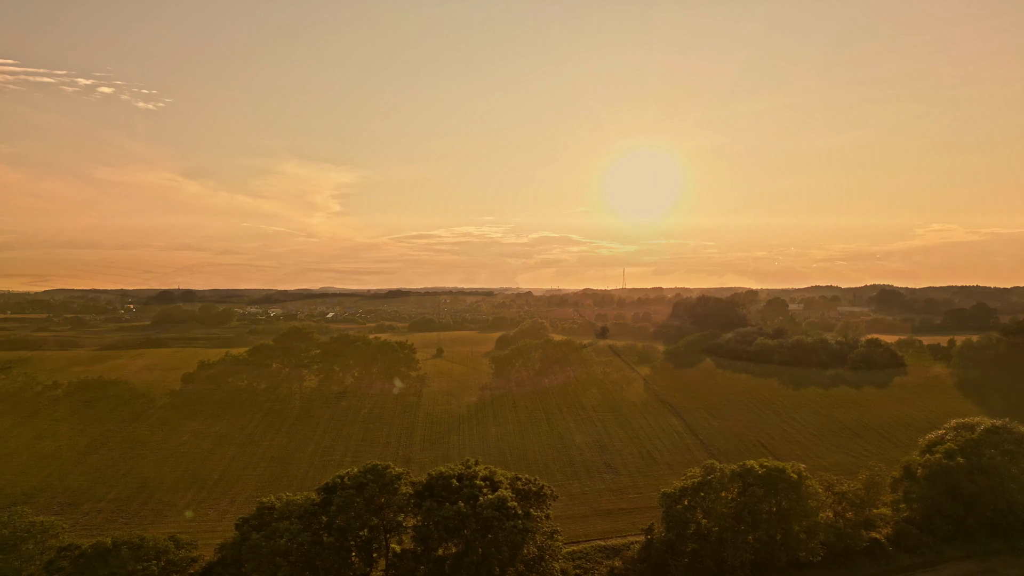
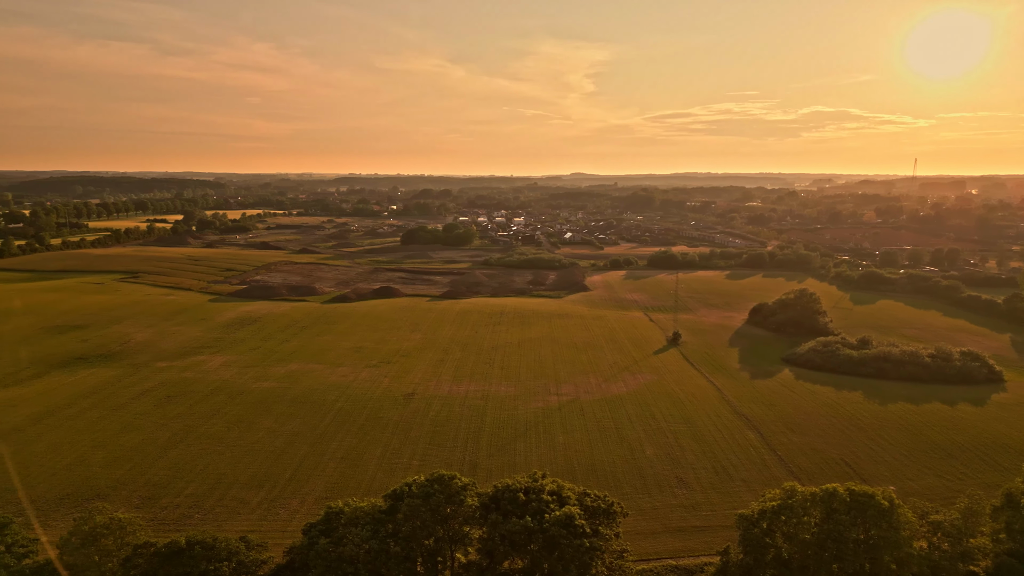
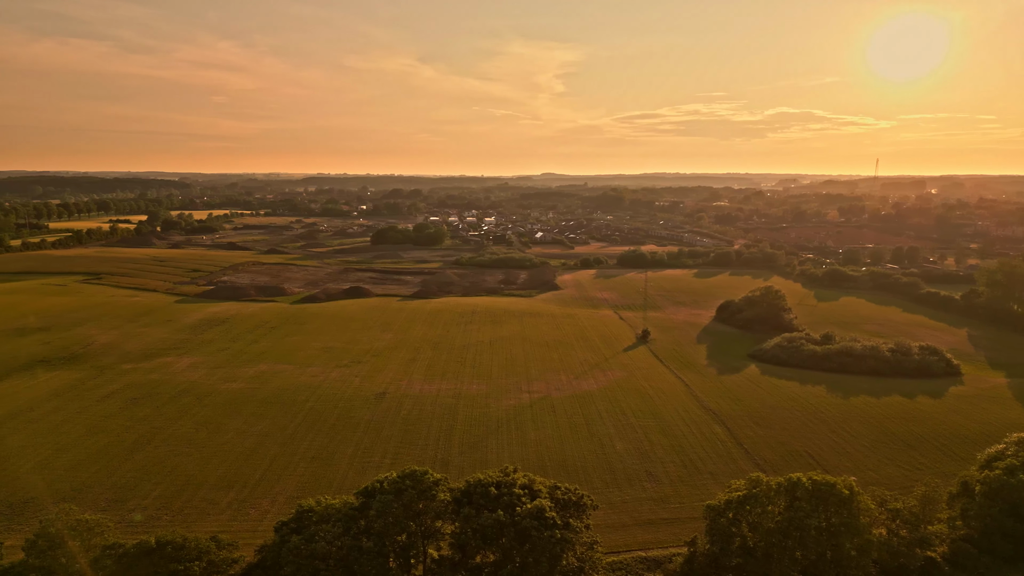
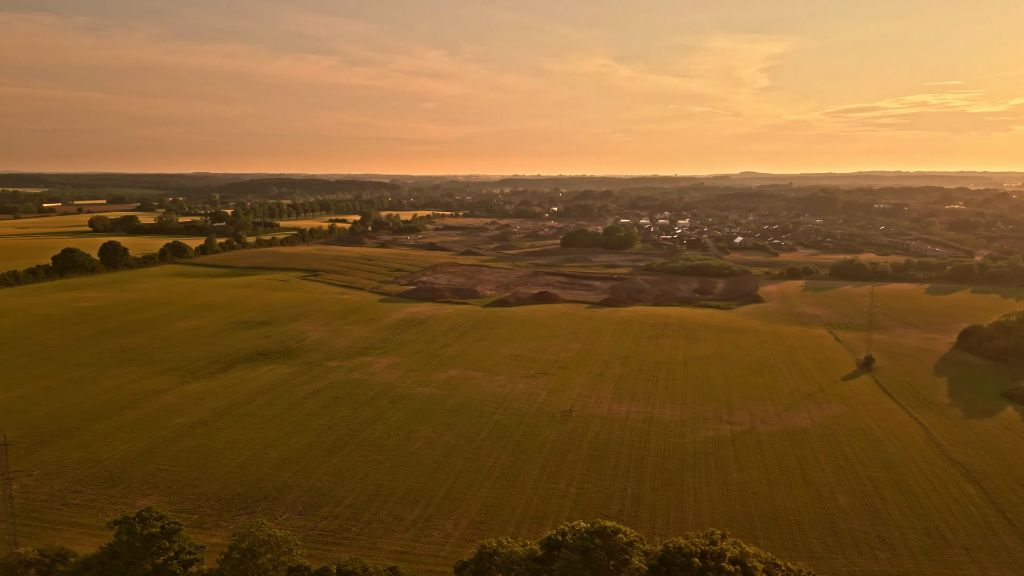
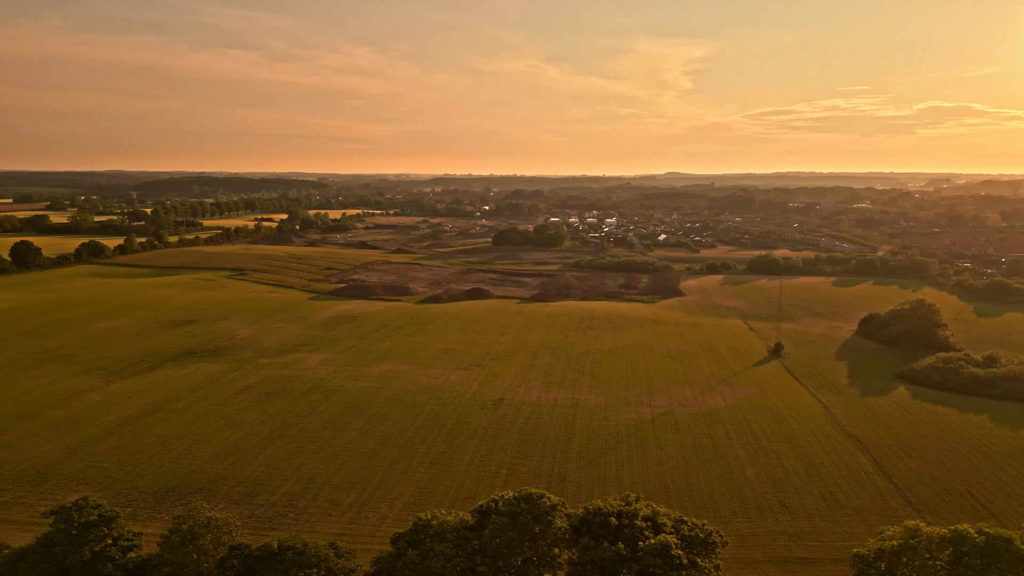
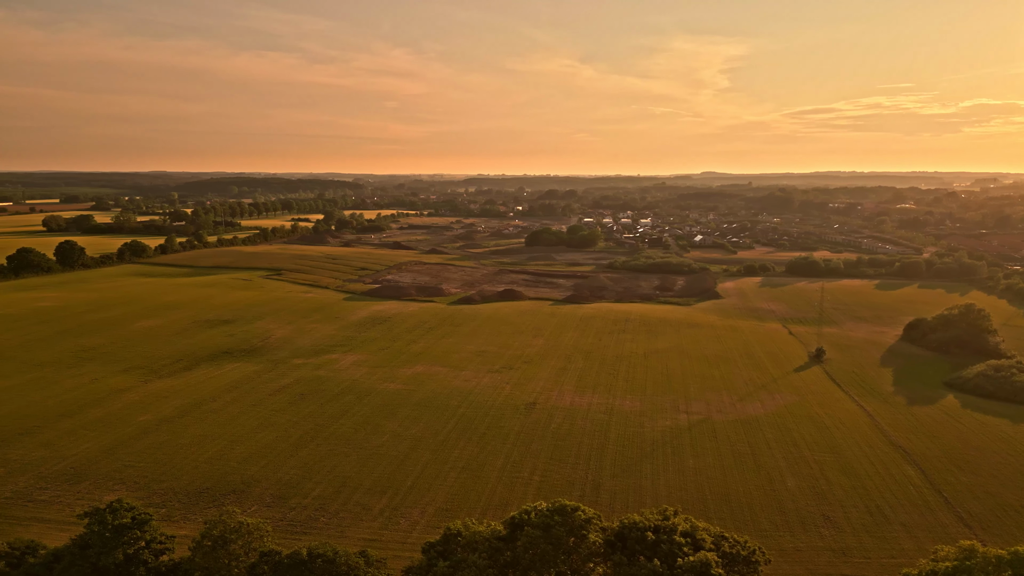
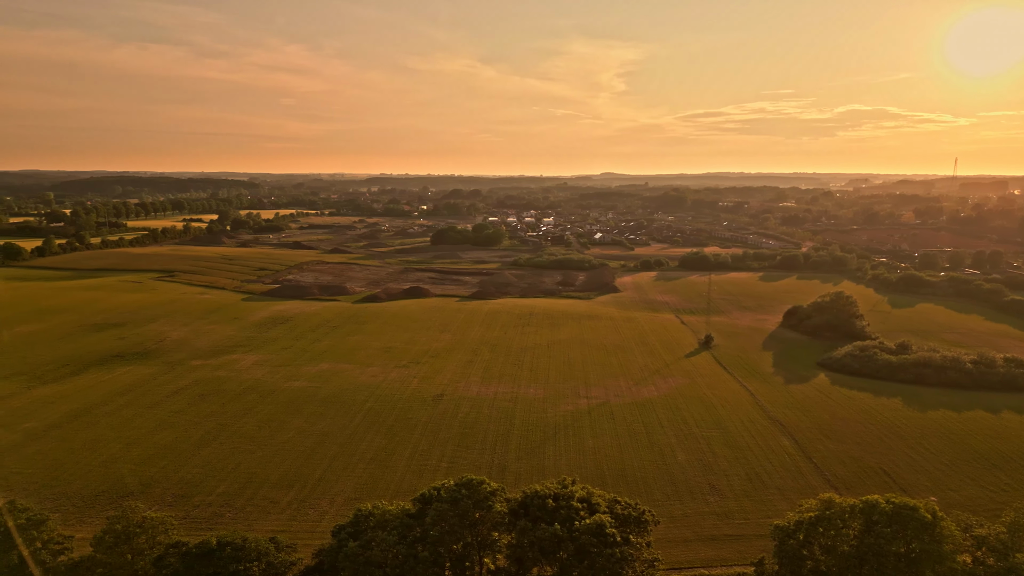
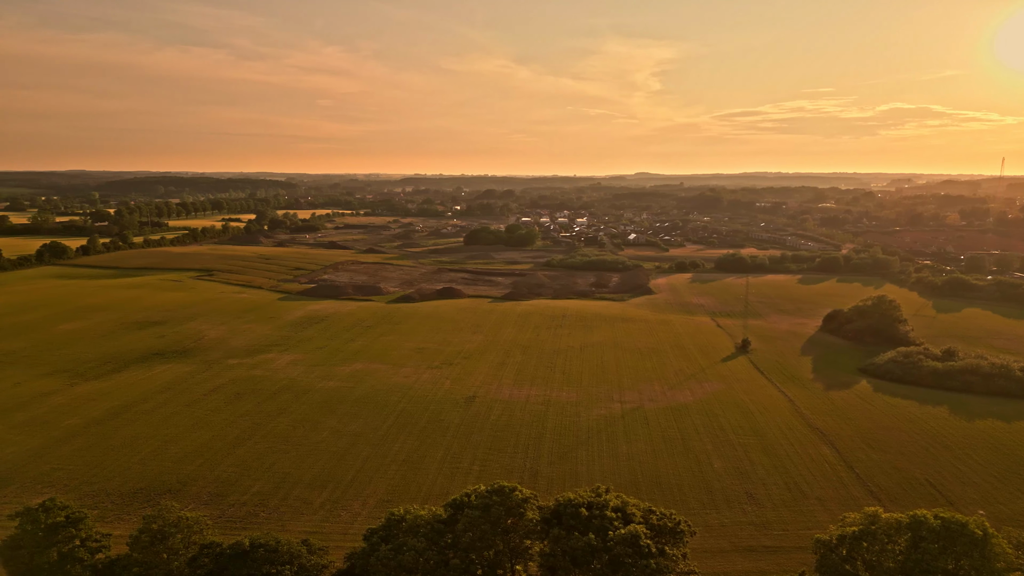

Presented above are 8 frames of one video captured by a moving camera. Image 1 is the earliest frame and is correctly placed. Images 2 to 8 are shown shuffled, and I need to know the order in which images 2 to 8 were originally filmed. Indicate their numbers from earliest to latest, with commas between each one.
3, 2, 7, 8, 5, 6, 4
